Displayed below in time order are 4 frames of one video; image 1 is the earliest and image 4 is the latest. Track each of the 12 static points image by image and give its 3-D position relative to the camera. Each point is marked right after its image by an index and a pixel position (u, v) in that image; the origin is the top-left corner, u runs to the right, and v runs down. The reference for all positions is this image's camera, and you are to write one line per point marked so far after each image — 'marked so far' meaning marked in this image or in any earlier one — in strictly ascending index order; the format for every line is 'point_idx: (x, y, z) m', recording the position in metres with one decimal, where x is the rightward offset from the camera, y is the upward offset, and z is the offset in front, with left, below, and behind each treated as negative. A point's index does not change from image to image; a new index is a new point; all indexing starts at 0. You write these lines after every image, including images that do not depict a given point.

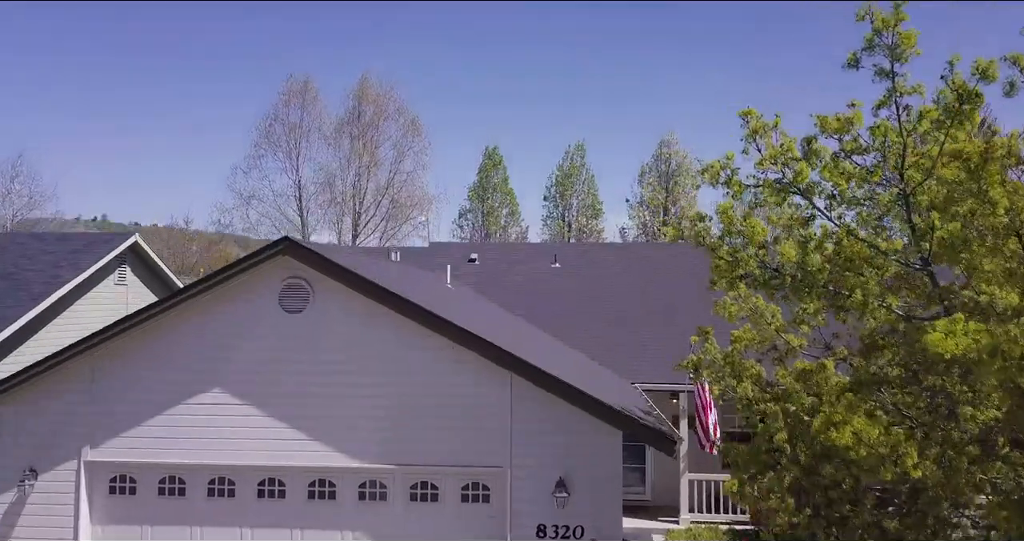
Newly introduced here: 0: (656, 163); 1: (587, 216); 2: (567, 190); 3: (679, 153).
0: (+2.6, +2.0, +12.3) m
1: (+1.4, +1.0, +12.6) m
2: (+1.0, +1.5, +12.5) m
3: (+3.0, +2.2, +12.1) m
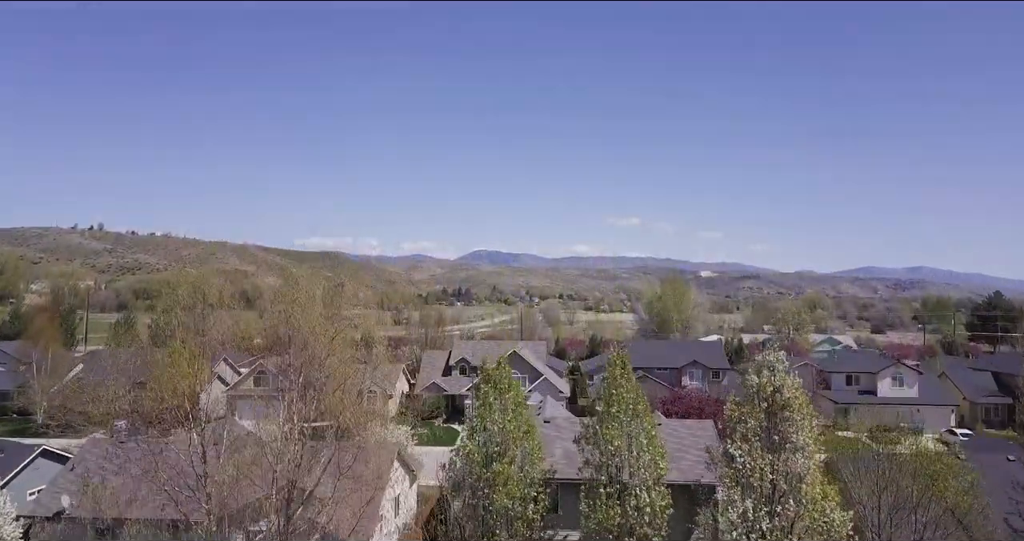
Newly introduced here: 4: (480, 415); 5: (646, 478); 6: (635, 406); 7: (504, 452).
0: (+2.8, -1.5, +7.9) m
1: (+1.7, -2.5, +8.3) m
2: (+1.2, -2.0, +8.1) m
3: (+3.2, -1.3, +7.8) m
4: (-0.4, -1.8, +8.5) m
5: (+1.6, -2.4, +8.2) m
6: (+1.6, -1.6, +8.3) m
7: (-0.1, -2.3, +8.4) m
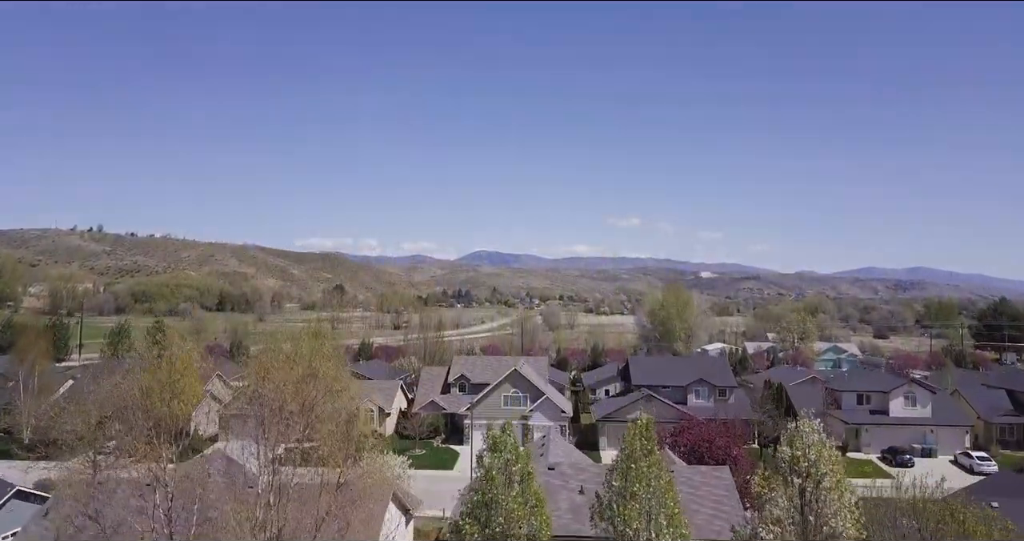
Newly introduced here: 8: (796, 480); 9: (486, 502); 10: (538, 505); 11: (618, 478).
0: (+2.9, -2.1, +7.1) m
1: (+1.7, -3.1, +7.4) m
2: (+1.3, -2.7, +7.3) m
3: (+3.3, -1.9, +6.9) m
4: (-0.3, -2.5, +7.6) m
5: (+1.6, -3.1, +7.4) m
6: (+1.6, -2.3, +7.4) m
7: (0.0, -2.9, +7.6) m
8: (+3.0, -2.2, +7.0) m
9: (-0.3, -2.6, +7.7) m
10: (+0.3, -2.8, +7.9) m
11: (+1.2, -2.3, +7.5) m
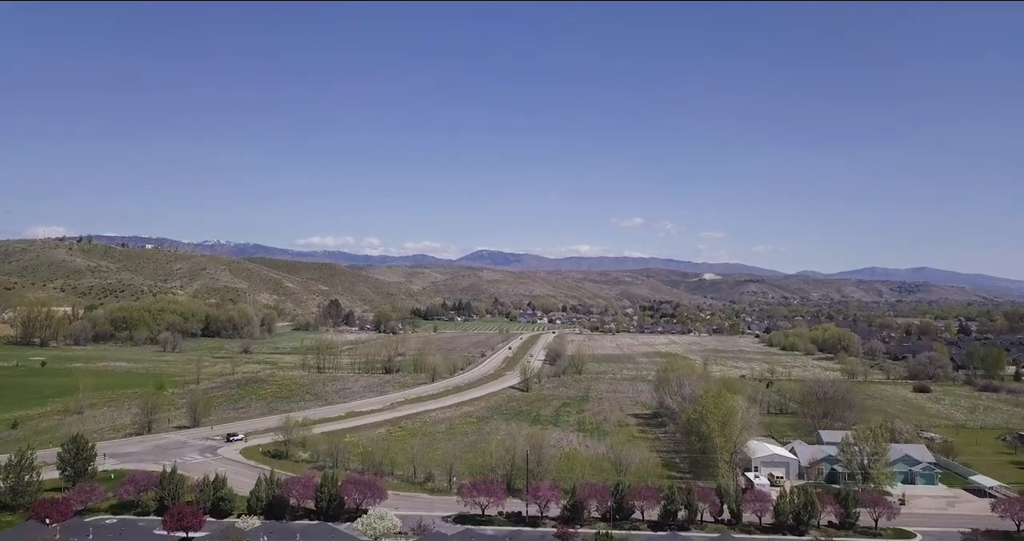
0: (+2.9, -9.4, -4.1) m
1: (+1.7, -10.4, -3.7) m
2: (+1.3, -9.9, -3.9) m
3: (+3.3, -9.2, -4.2) m
4: (-0.3, -9.7, -3.5) m
5: (+1.7, -10.3, -3.8) m
6: (+1.6, -9.5, -3.7) m
7: (0.0, -10.2, -3.5) m
8: (+3.0, -9.5, -4.2) m
9: (-0.3, -9.9, -3.4) m
10: (+0.3, -10.0, -3.2) m
11: (+1.2, -9.6, -3.7) m
